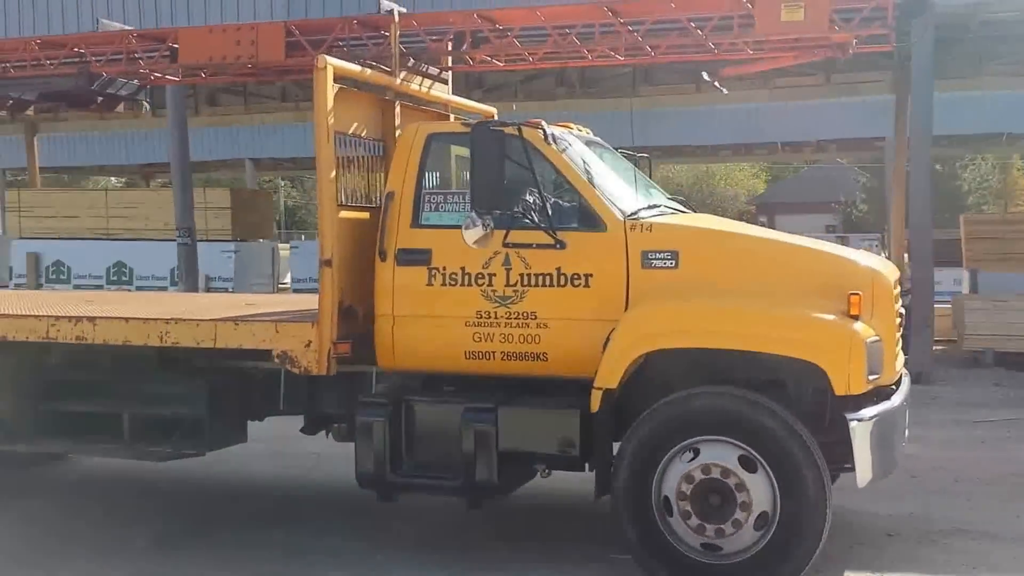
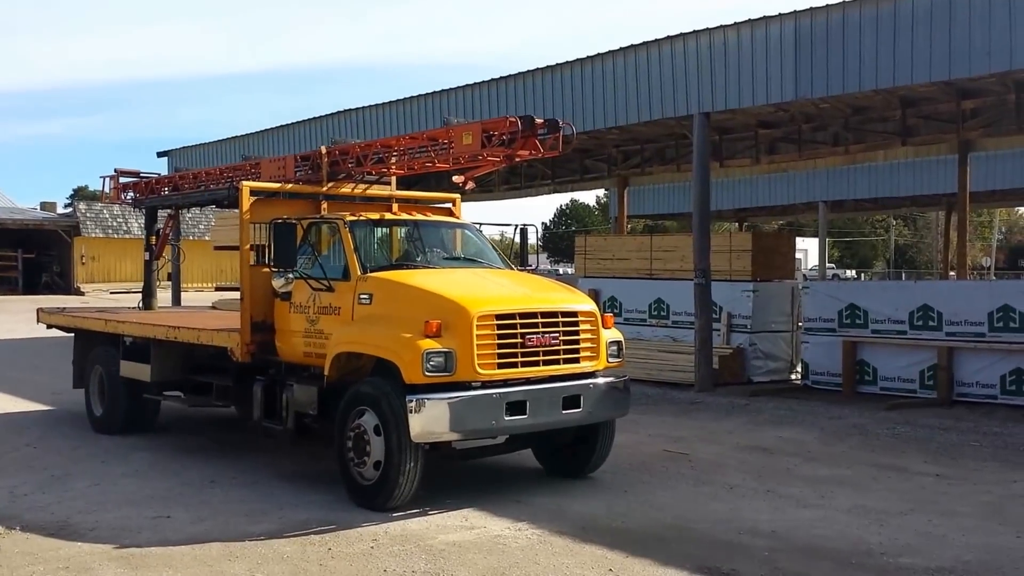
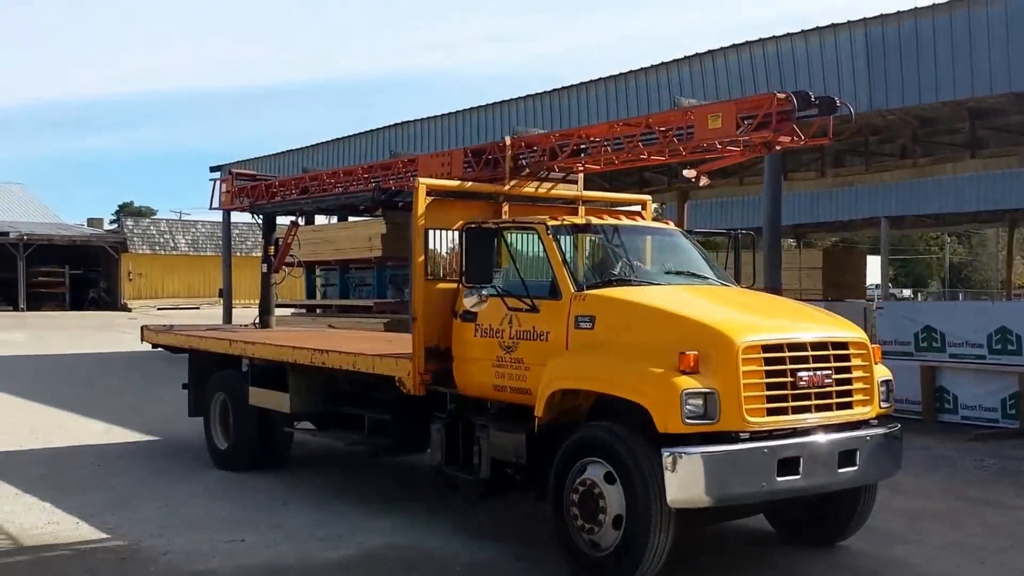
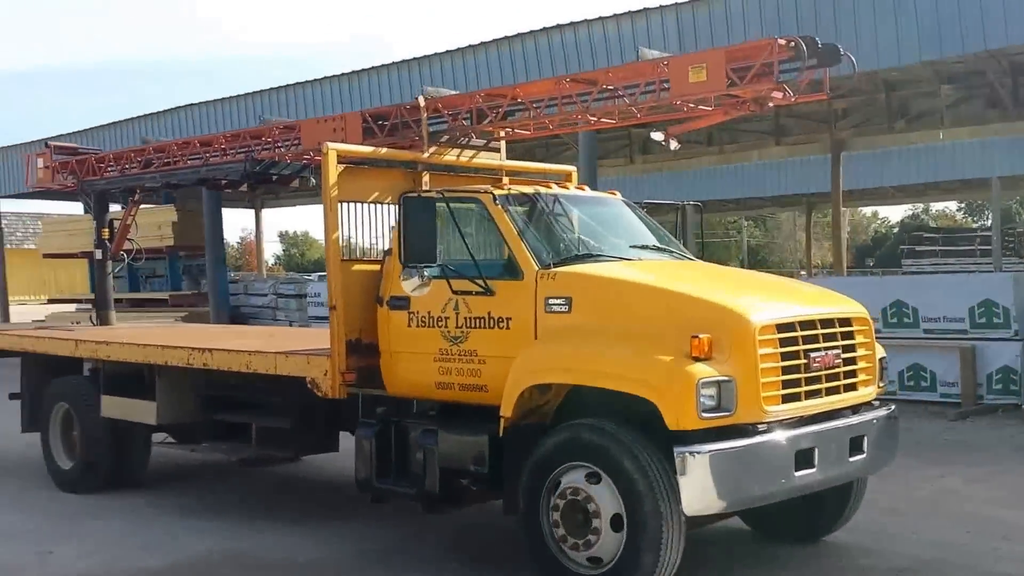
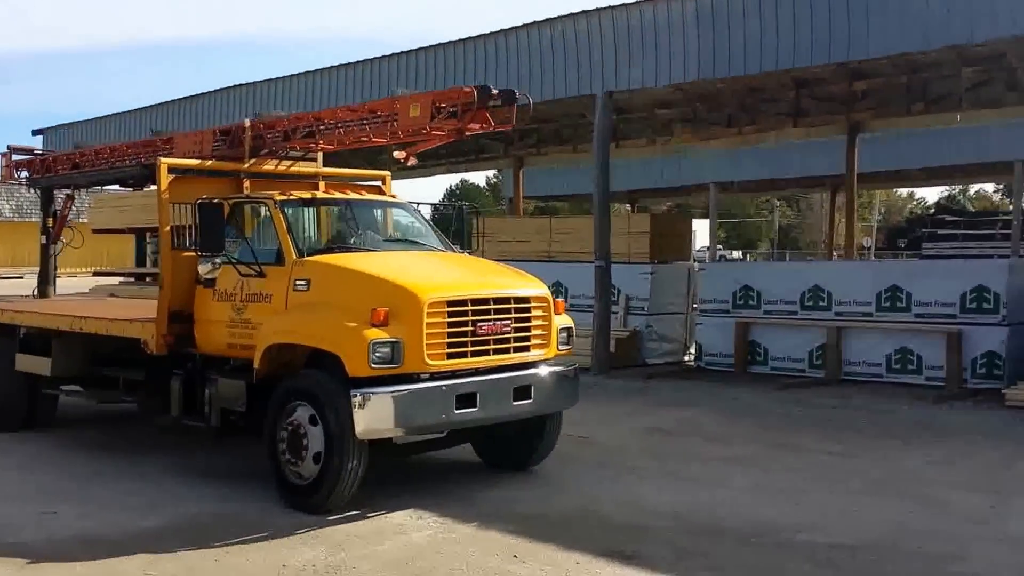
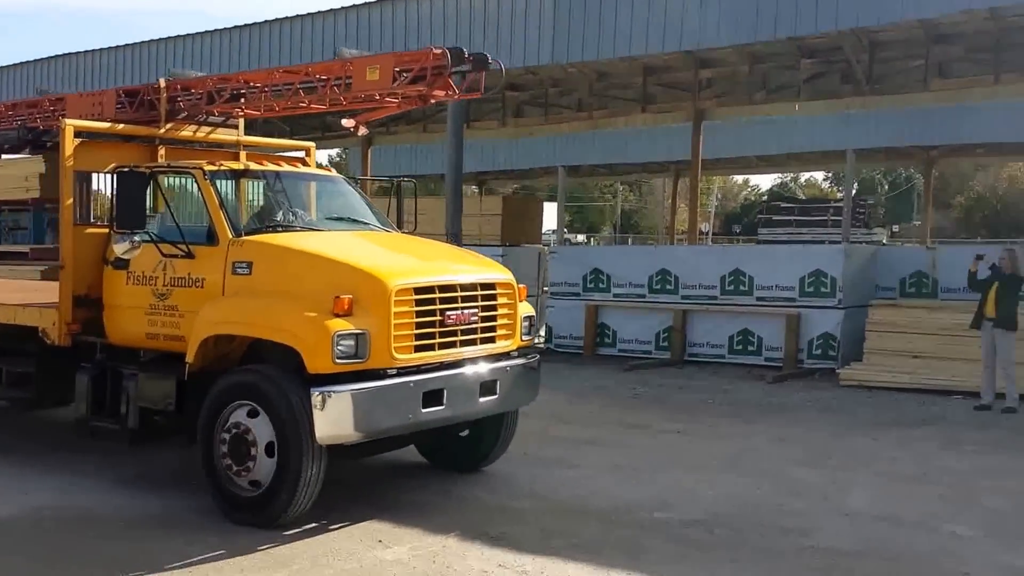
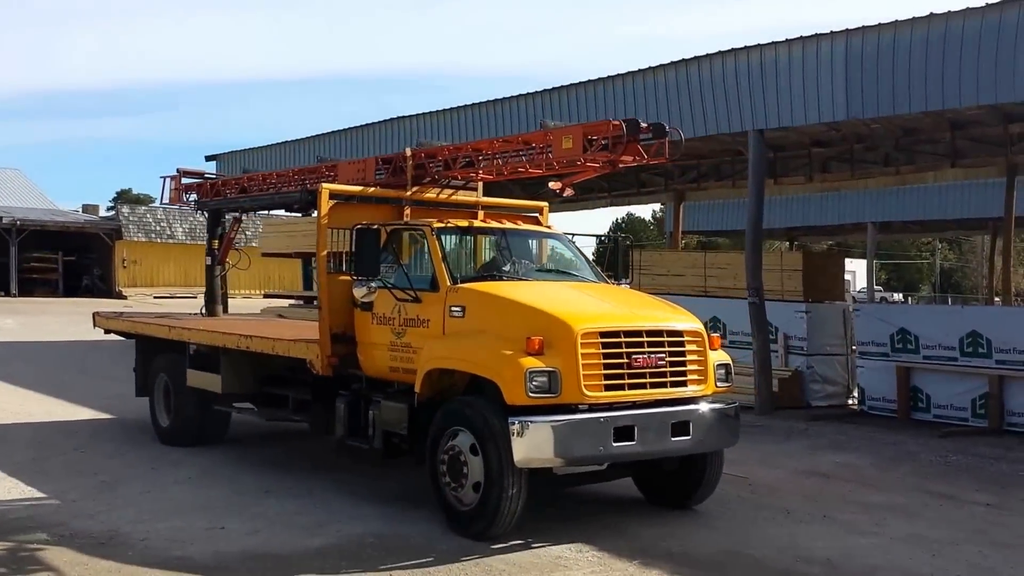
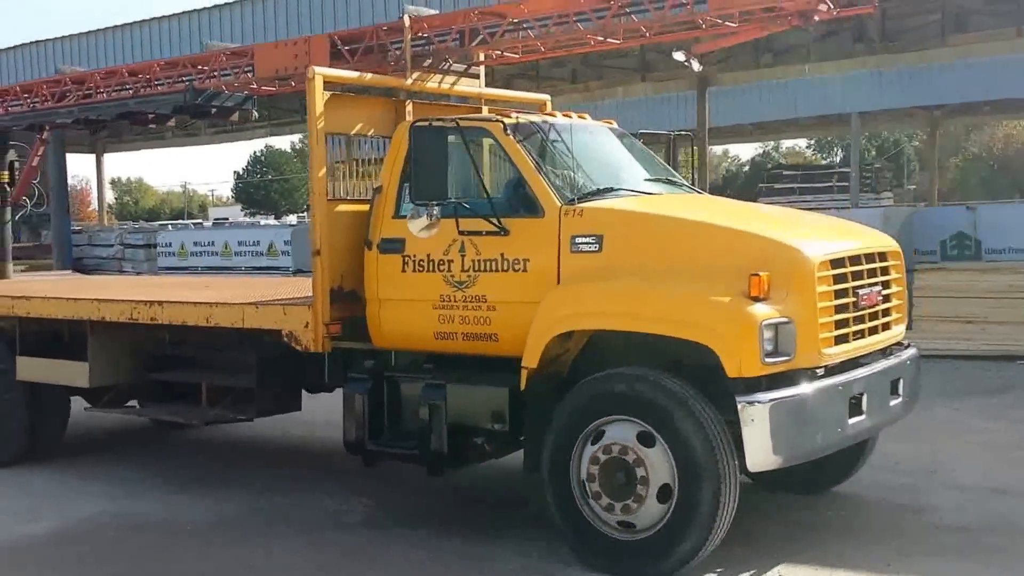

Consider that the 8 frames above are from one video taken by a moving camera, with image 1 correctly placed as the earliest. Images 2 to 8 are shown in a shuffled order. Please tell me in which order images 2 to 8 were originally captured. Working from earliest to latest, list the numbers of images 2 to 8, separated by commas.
8, 4, 3, 7, 2, 5, 6
